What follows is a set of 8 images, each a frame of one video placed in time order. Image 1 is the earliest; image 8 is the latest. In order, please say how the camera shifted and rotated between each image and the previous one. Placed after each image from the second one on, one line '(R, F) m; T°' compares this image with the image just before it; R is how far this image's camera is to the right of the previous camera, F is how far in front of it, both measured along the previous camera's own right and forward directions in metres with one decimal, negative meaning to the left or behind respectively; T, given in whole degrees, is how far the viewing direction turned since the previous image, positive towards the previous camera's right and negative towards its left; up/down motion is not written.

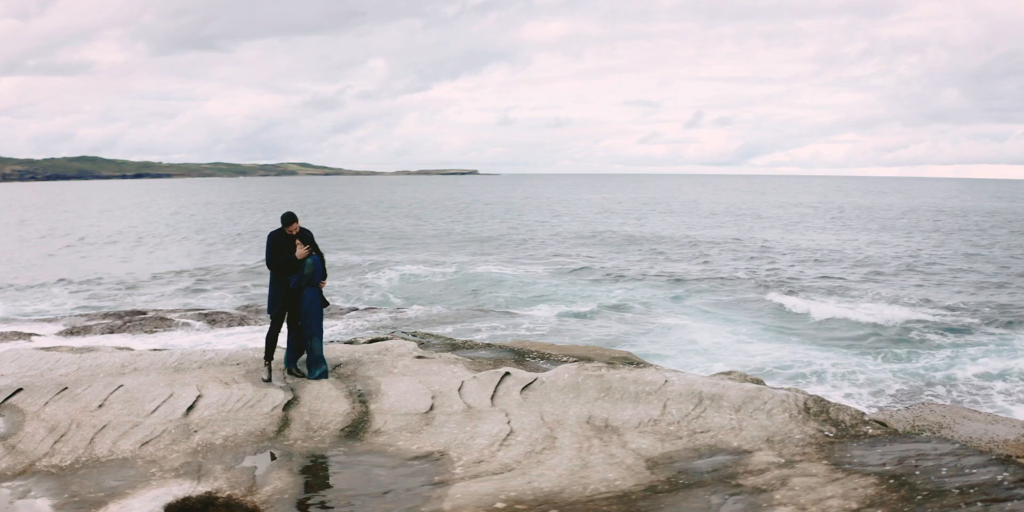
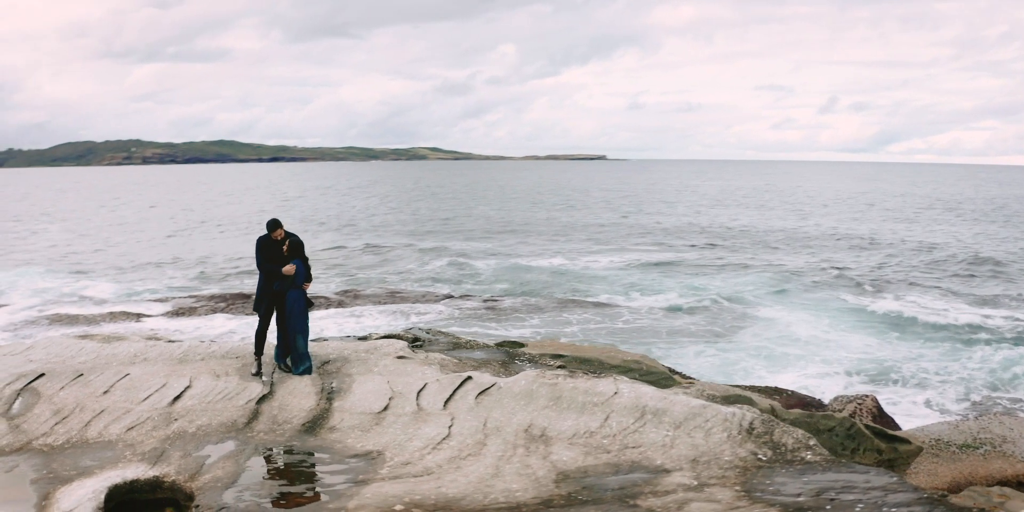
(+0.8, 0.0) m; -8°
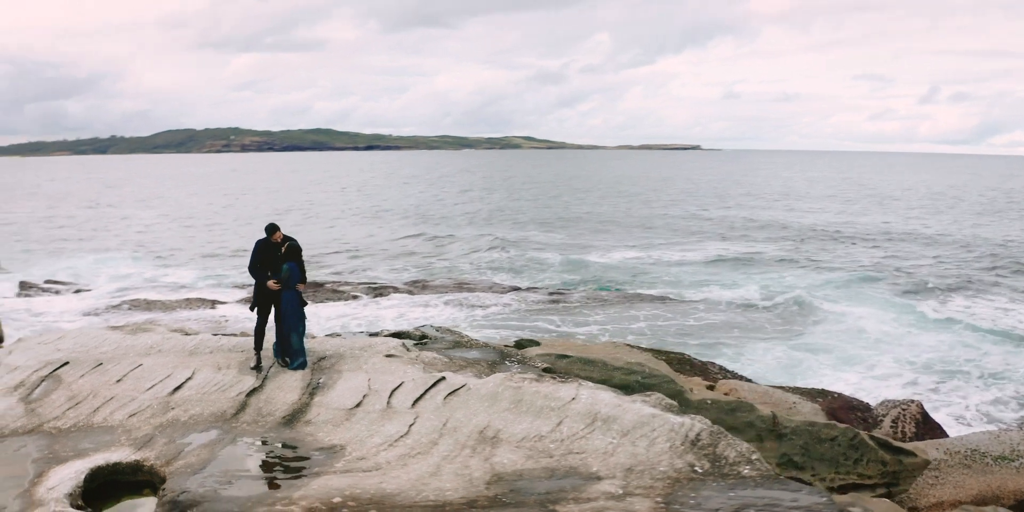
(+0.6, -0.1) m; -6°
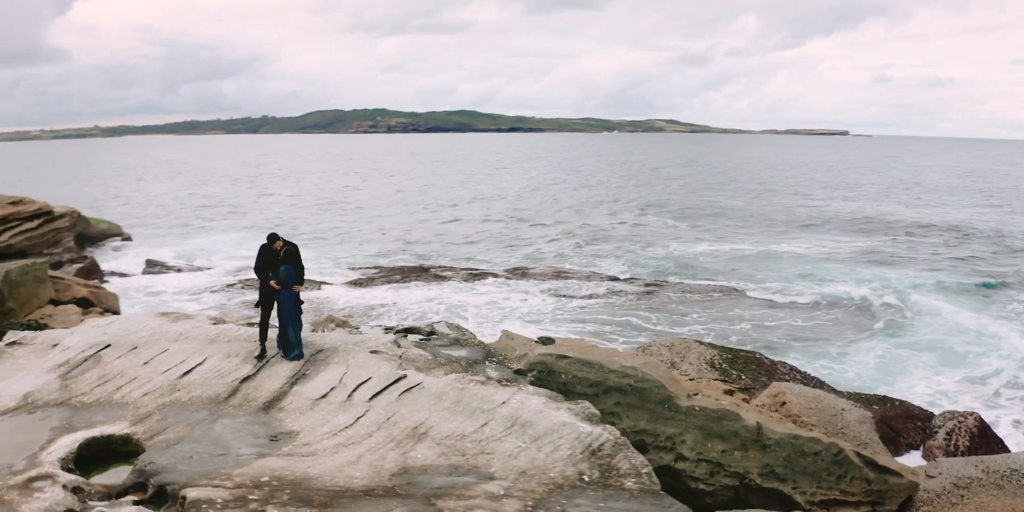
(+1.0, -0.3) m; -8°
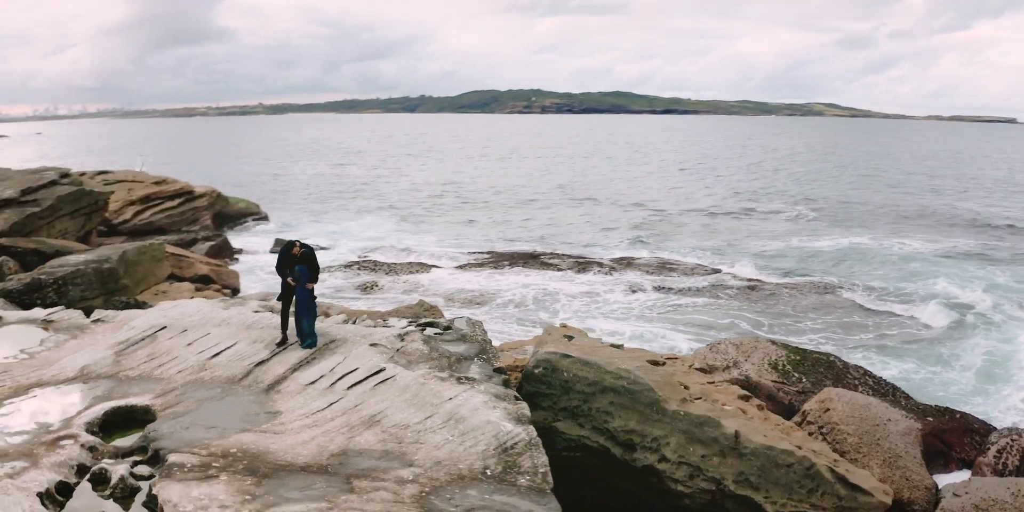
(+1.1, -0.5) m; -9°
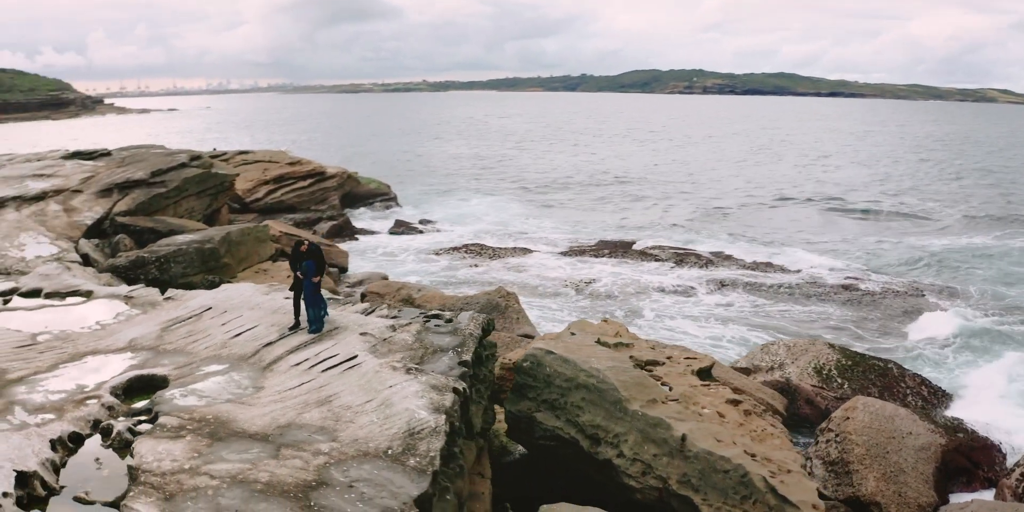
(+1.4, -0.7) m; -9°
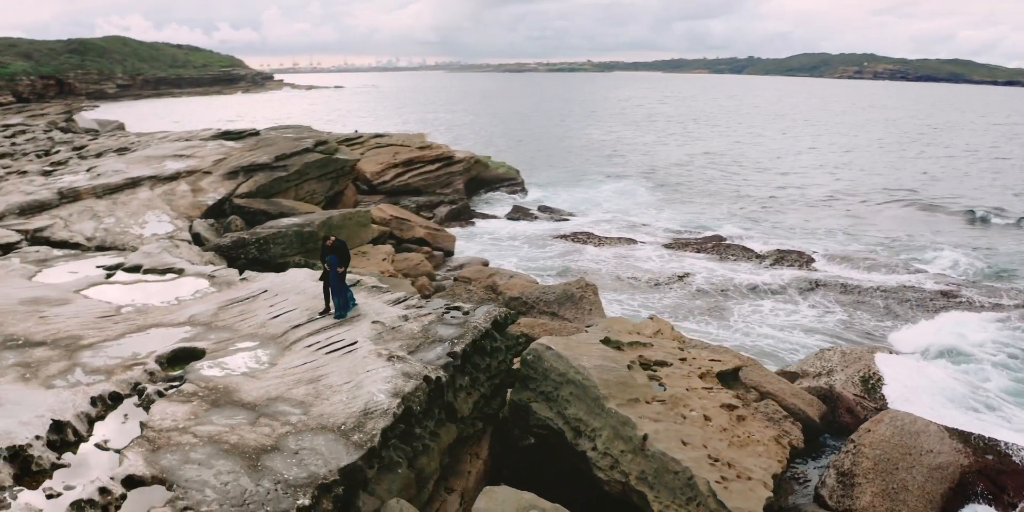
(+1.4, -0.6) m; -10°
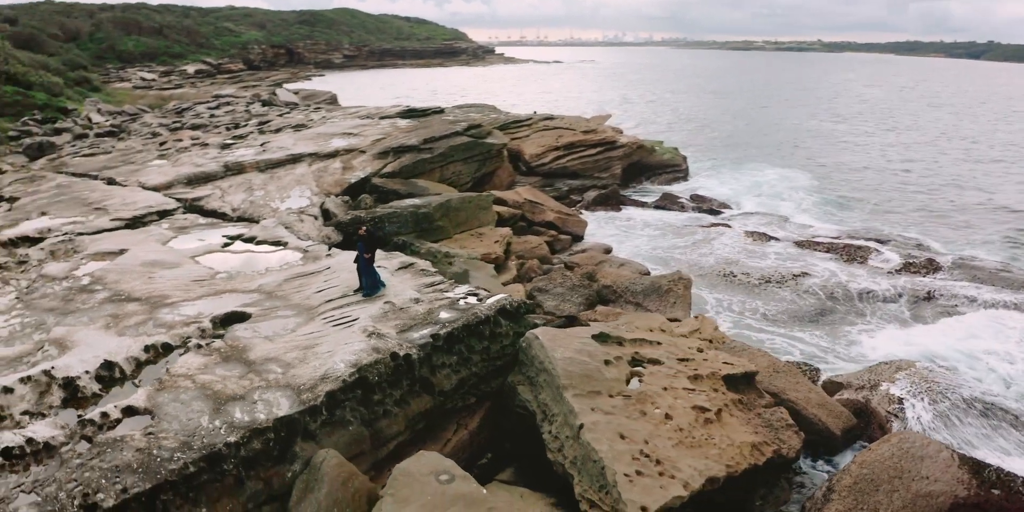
(+2.3, -0.9) m; -14°
